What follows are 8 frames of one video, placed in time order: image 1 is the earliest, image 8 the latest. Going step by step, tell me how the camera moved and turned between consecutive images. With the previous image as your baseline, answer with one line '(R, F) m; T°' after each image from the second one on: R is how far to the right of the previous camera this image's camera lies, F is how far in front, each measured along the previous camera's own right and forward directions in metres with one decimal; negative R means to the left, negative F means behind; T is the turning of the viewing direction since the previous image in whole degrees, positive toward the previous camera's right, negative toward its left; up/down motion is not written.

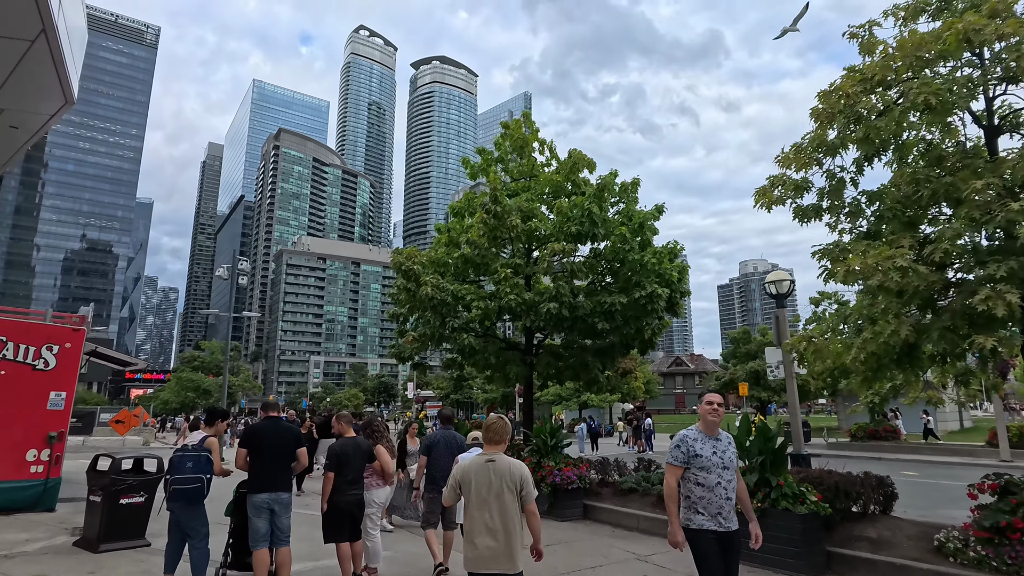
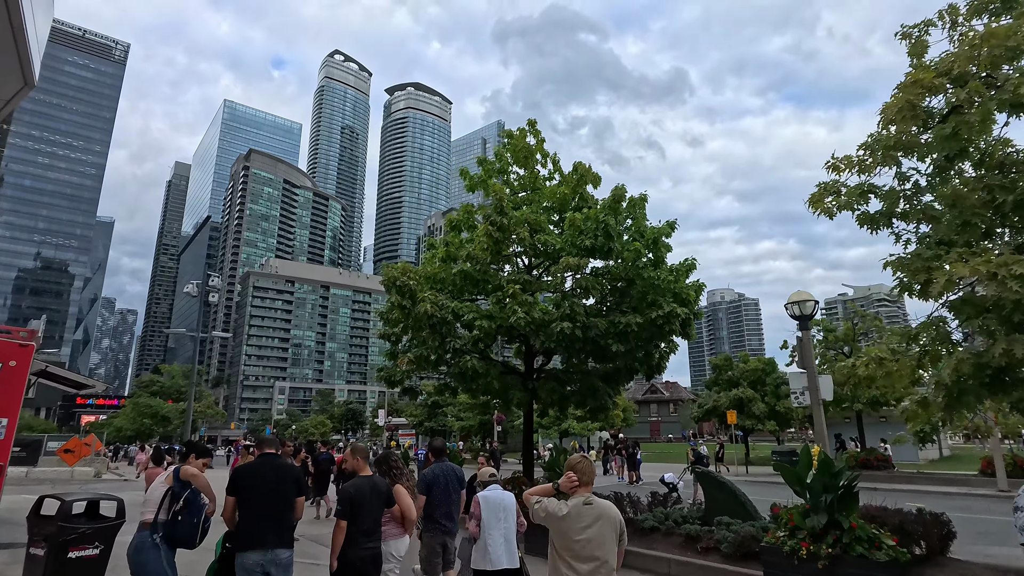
(-0.7, +1.0) m; +3°
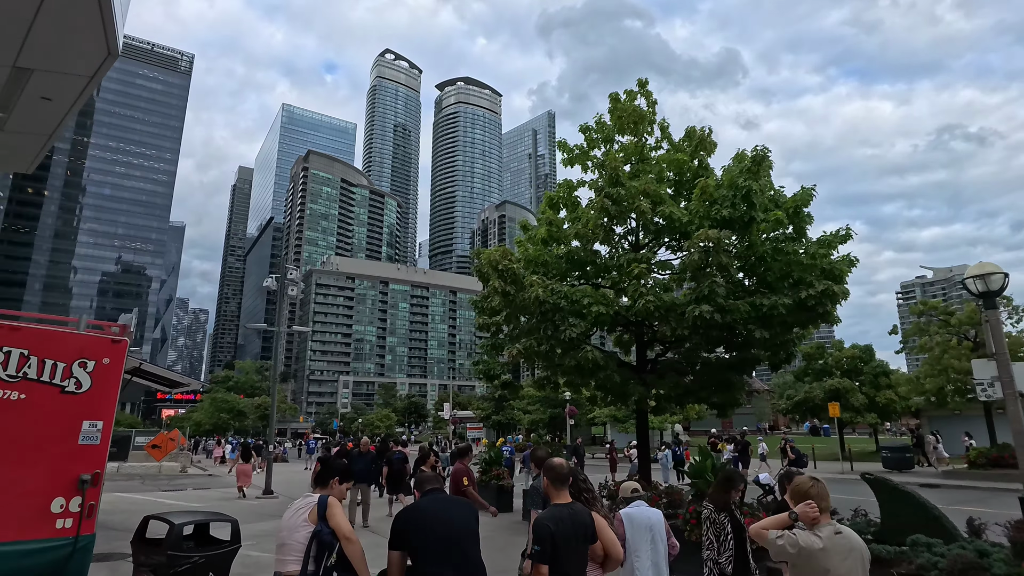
(-1.2, +1.3) m; -5°
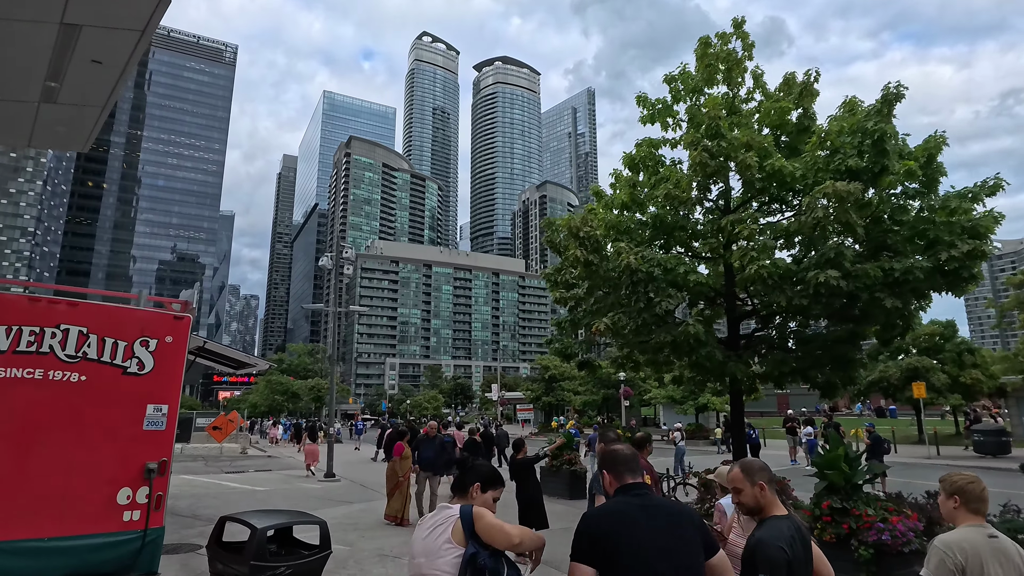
(-0.7, +1.0) m; -4°
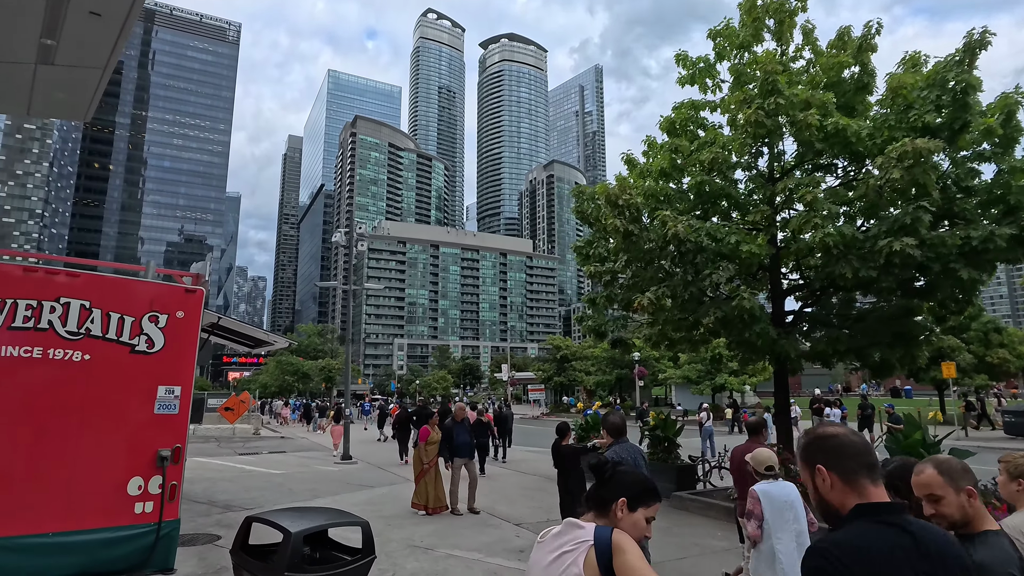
(-0.4, +0.7) m; -1°
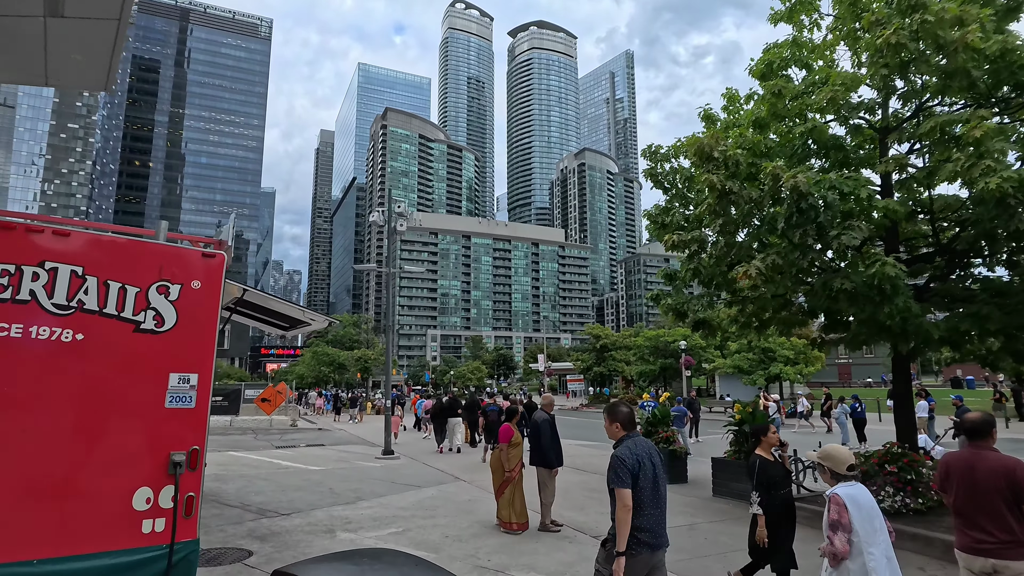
(-0.6, +1.4) m; -3°
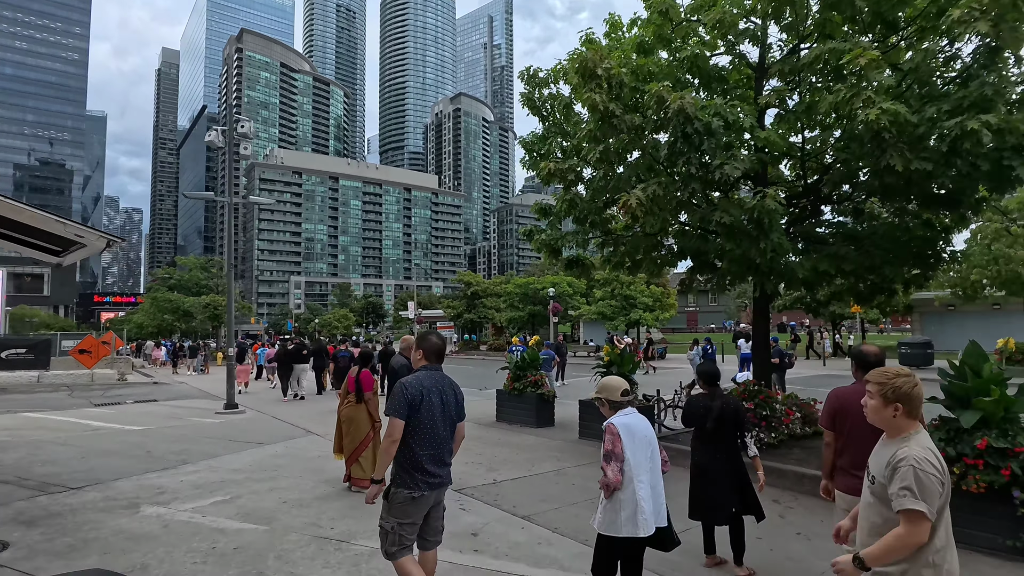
(+0.2, +0.9) m; +12°
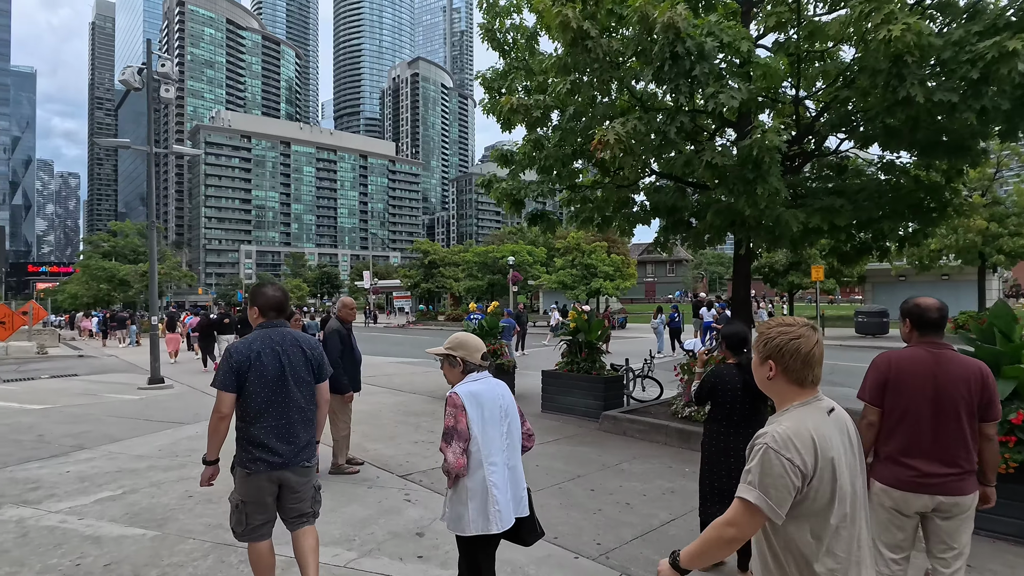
(0.0, +1.0) m; +4°
